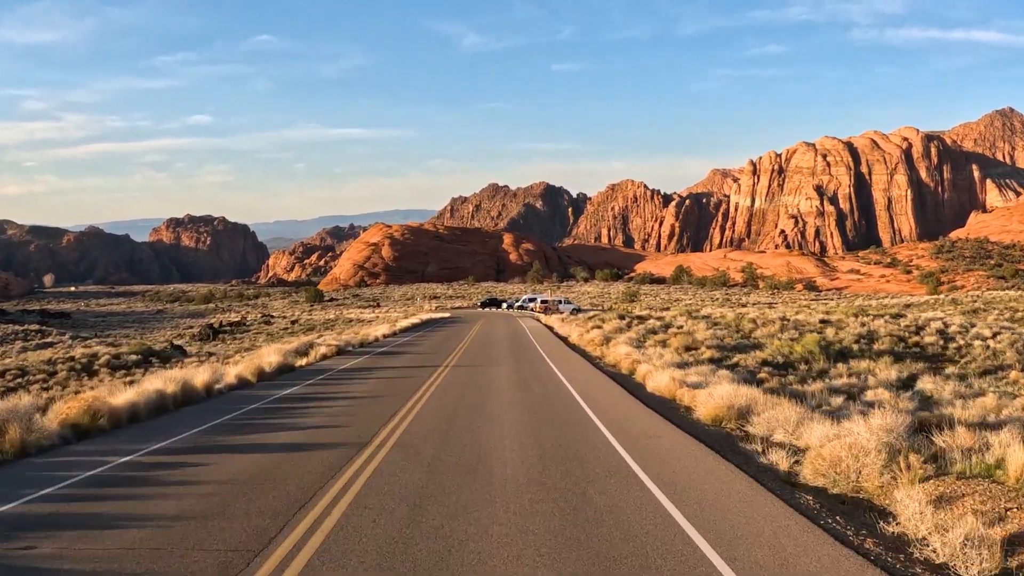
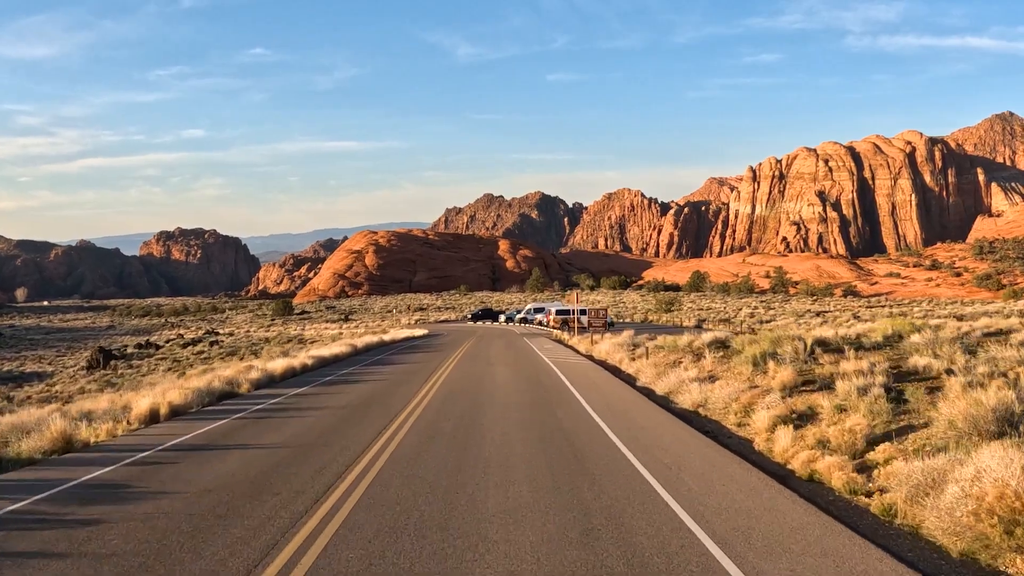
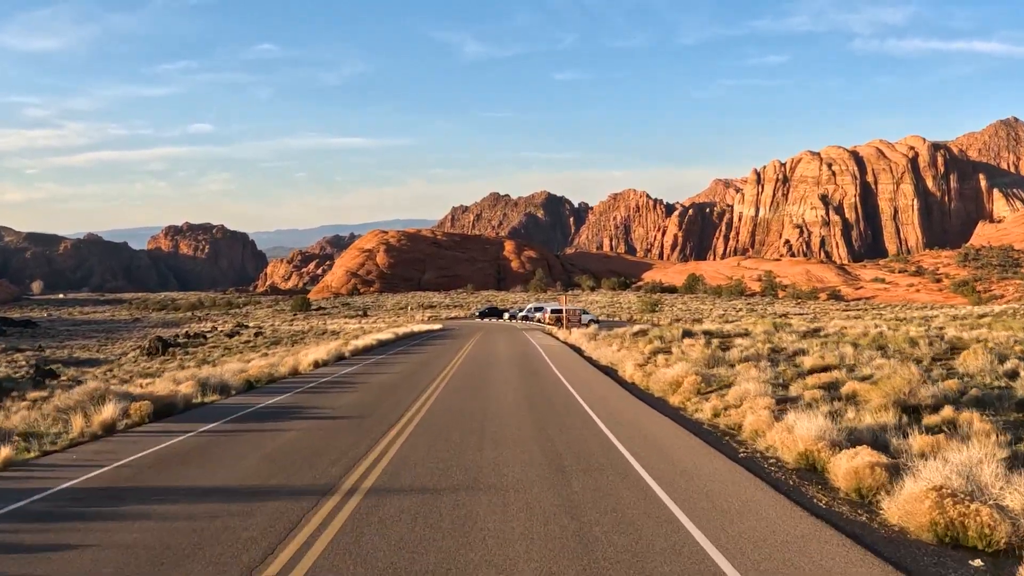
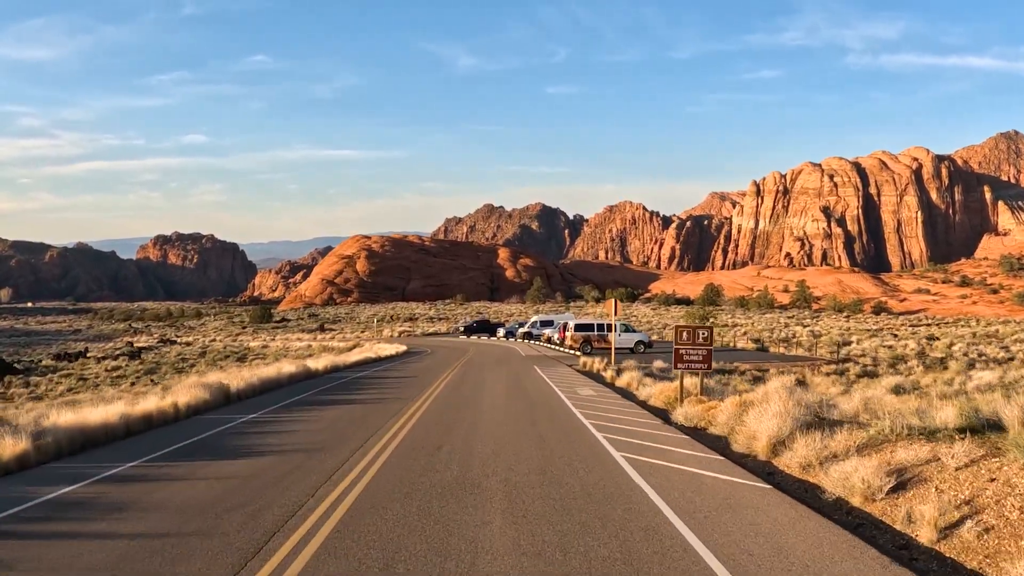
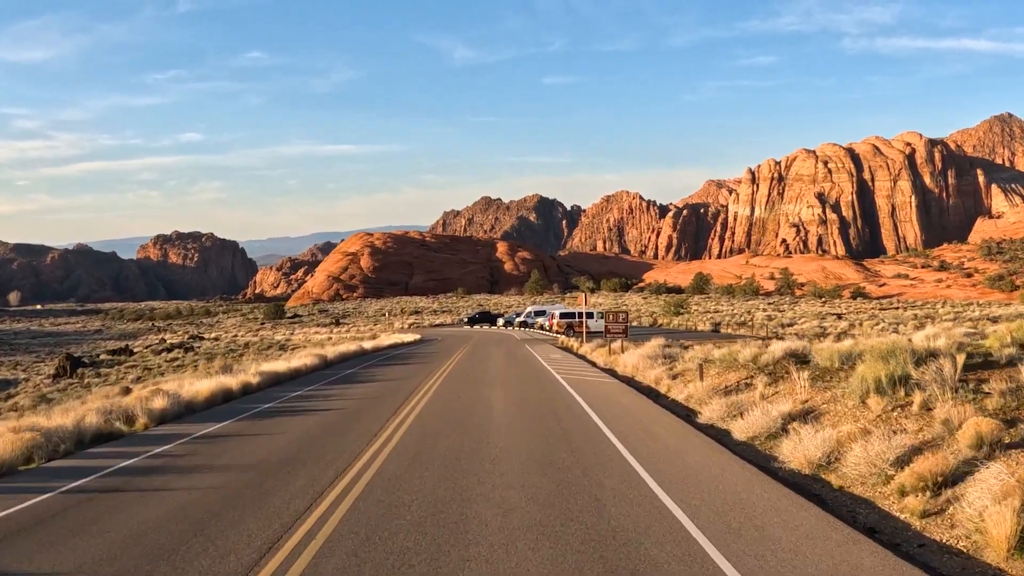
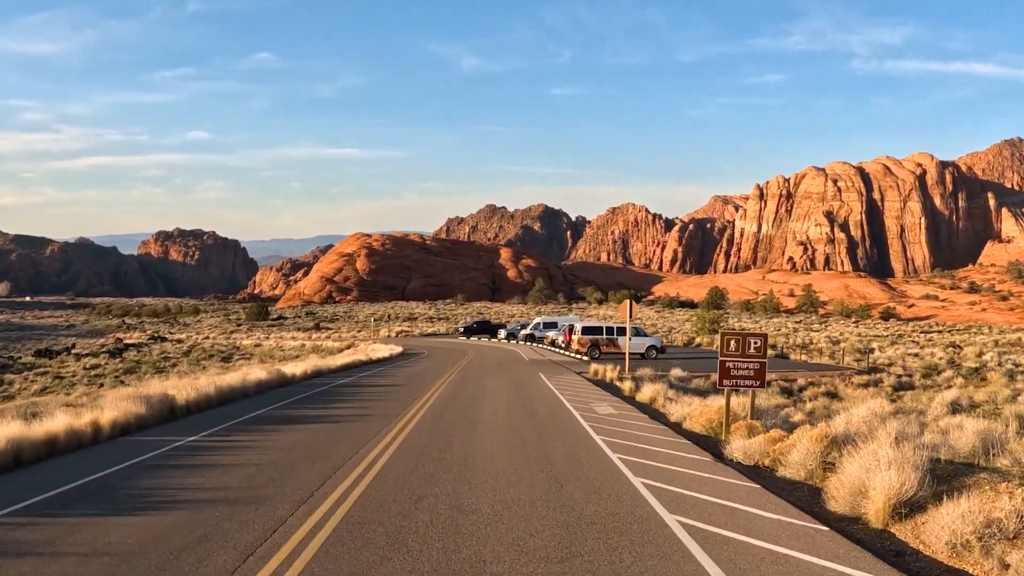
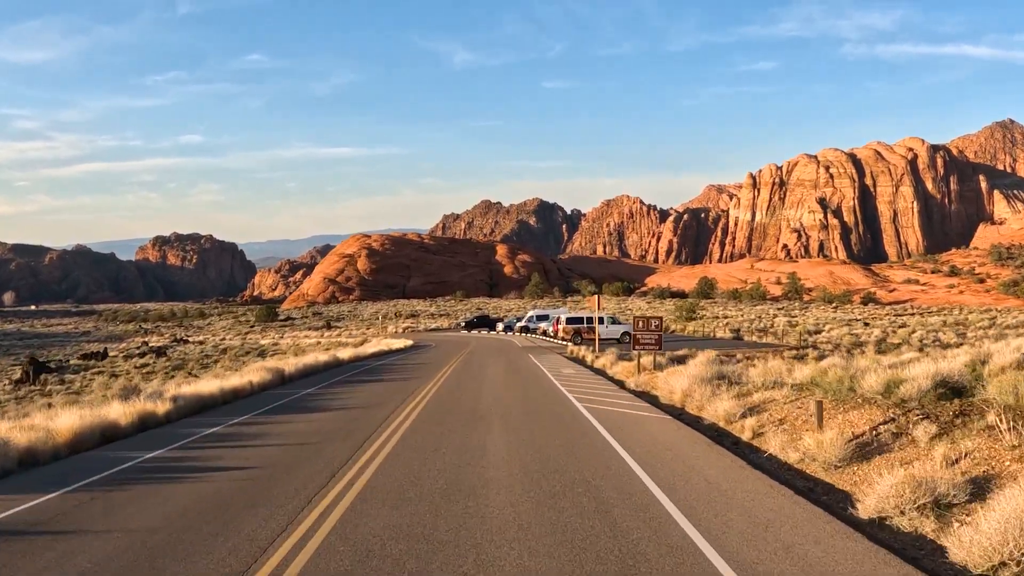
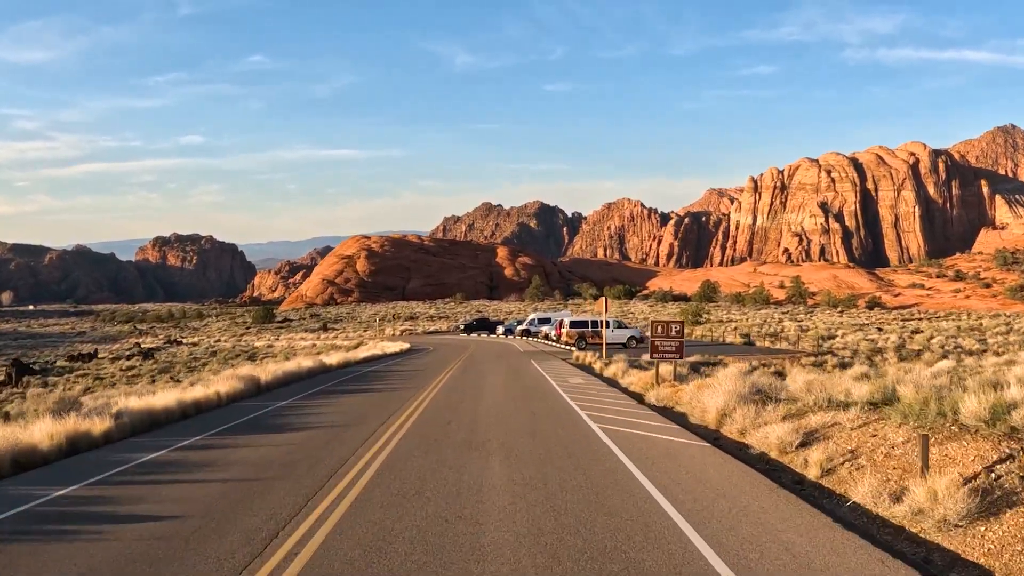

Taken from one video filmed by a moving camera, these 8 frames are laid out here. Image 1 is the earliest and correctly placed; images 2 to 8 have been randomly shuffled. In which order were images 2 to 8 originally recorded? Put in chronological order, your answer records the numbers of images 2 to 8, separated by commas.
3, 2, 5, 7, 8, 4, 6
